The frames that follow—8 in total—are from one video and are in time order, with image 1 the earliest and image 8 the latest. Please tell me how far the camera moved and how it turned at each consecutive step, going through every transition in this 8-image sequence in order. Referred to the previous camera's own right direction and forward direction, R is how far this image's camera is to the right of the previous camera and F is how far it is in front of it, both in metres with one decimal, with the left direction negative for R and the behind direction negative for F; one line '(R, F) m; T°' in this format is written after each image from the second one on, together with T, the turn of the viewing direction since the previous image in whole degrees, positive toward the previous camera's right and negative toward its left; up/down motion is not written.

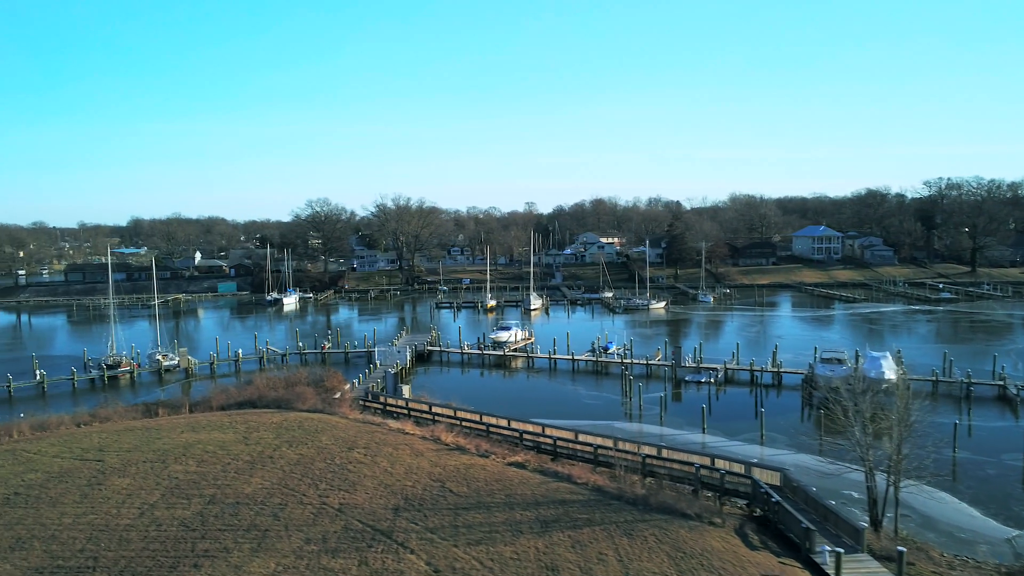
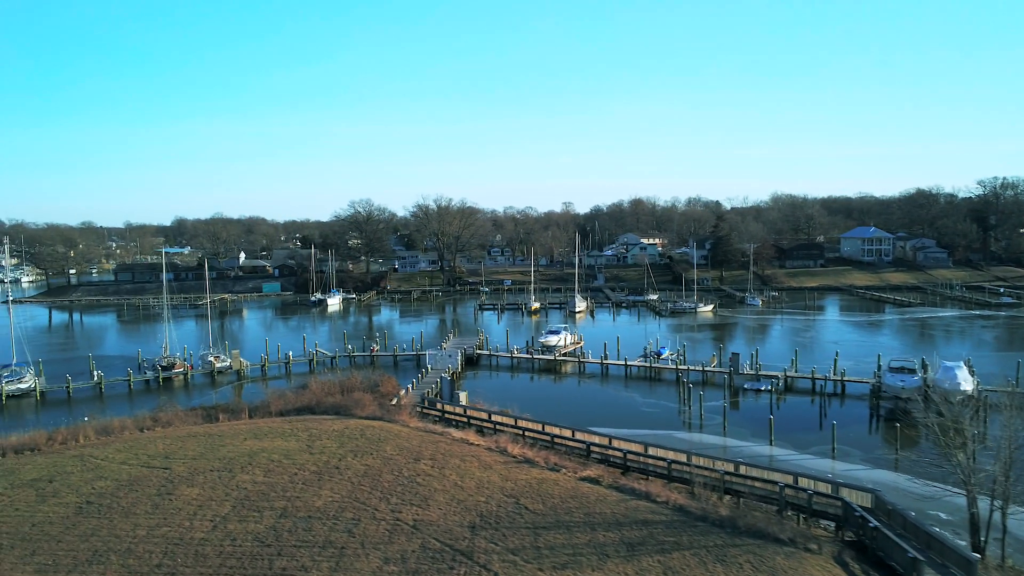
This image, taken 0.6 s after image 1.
(-0.5, +0.3) m; -3°
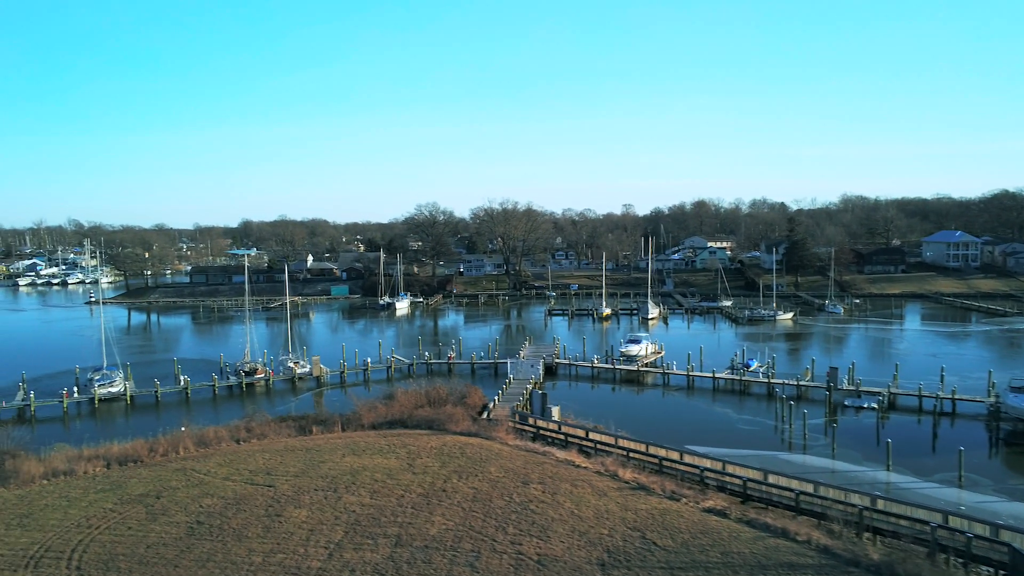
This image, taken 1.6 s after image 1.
(-0.8, +0.5) m; -4°
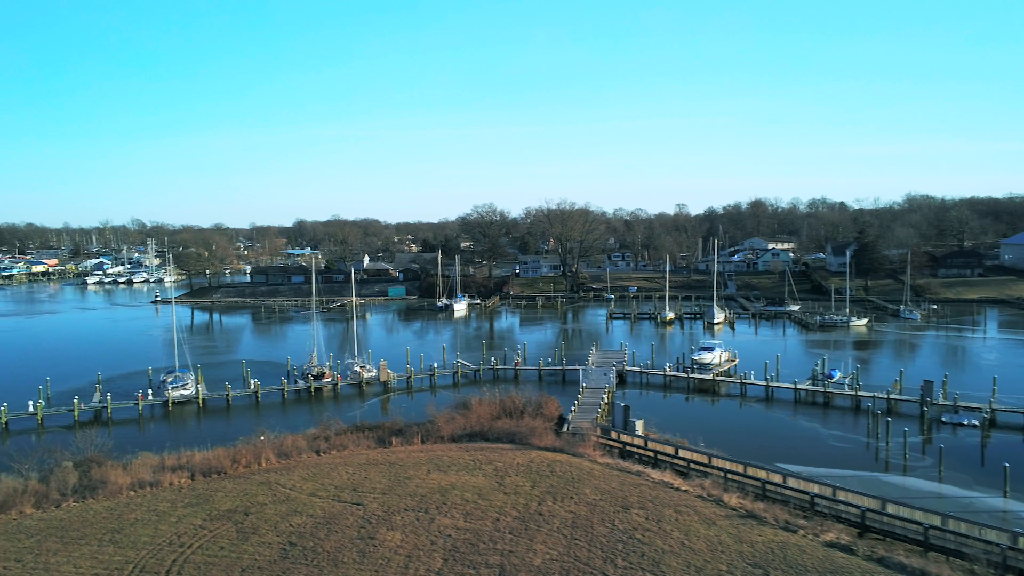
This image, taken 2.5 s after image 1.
(-0.7, +0.5) m; -4°
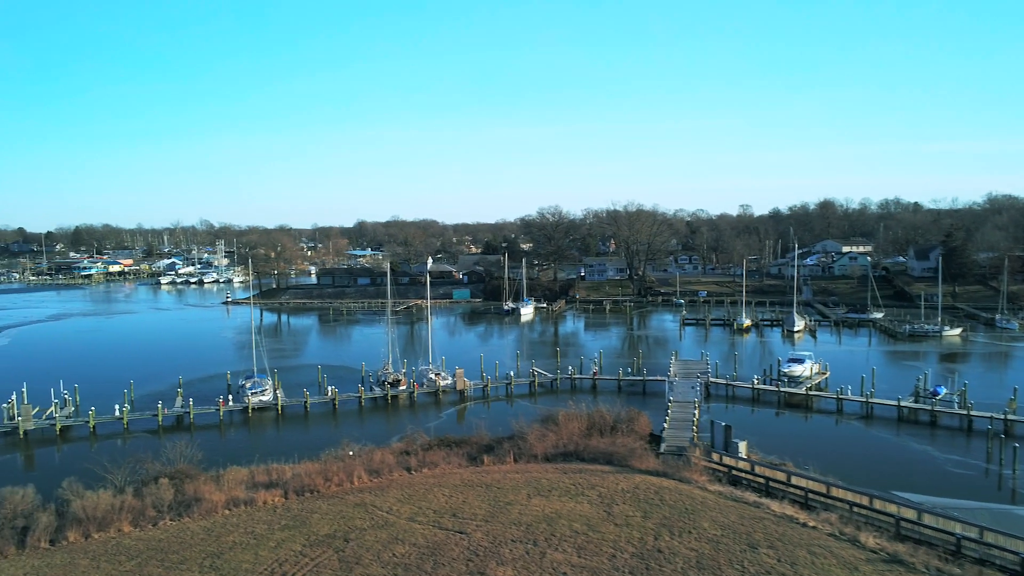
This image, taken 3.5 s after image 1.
(-0.7, +0.6) m; -4°
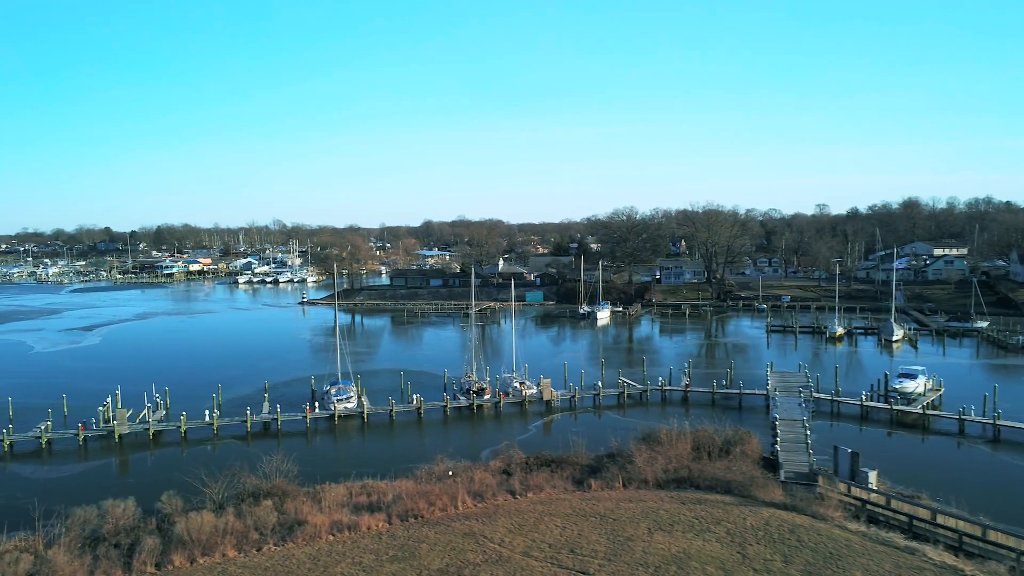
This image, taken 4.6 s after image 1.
(-0.7, +0.7) m; -5°
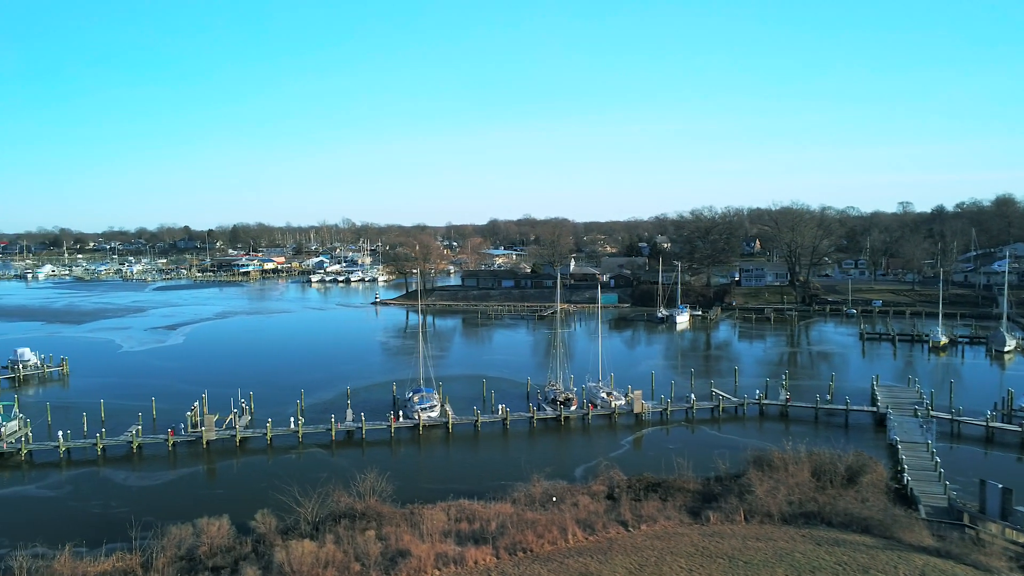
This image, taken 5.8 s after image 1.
(-0.7, +0.8) m; -5°
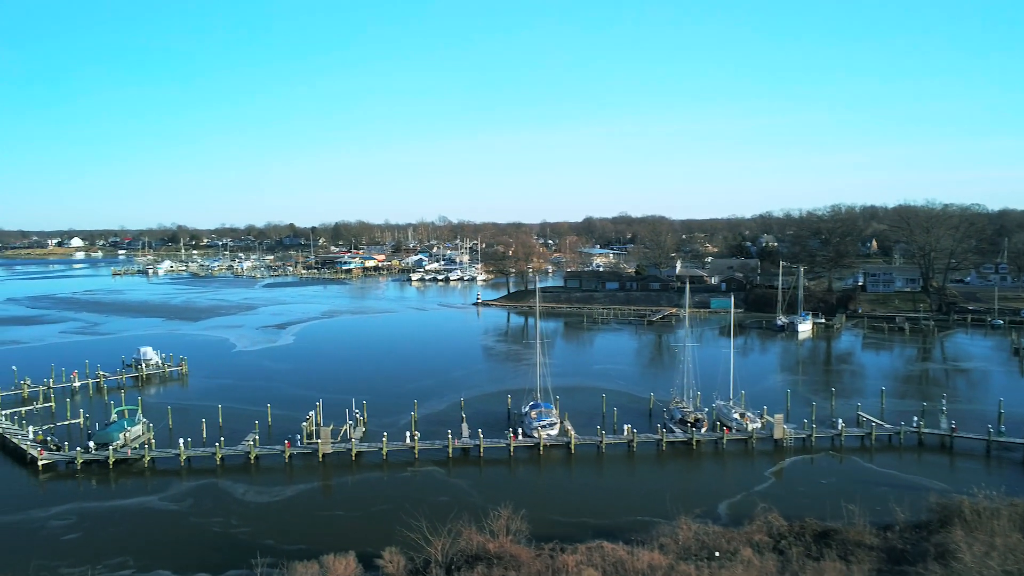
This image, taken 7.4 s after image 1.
(-0.9, +1.2) m; -7°
